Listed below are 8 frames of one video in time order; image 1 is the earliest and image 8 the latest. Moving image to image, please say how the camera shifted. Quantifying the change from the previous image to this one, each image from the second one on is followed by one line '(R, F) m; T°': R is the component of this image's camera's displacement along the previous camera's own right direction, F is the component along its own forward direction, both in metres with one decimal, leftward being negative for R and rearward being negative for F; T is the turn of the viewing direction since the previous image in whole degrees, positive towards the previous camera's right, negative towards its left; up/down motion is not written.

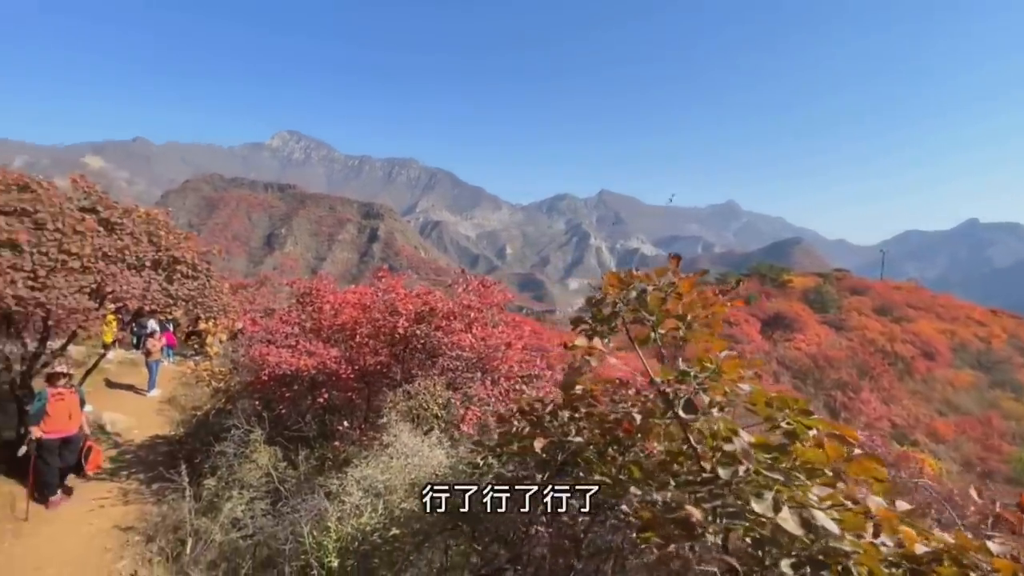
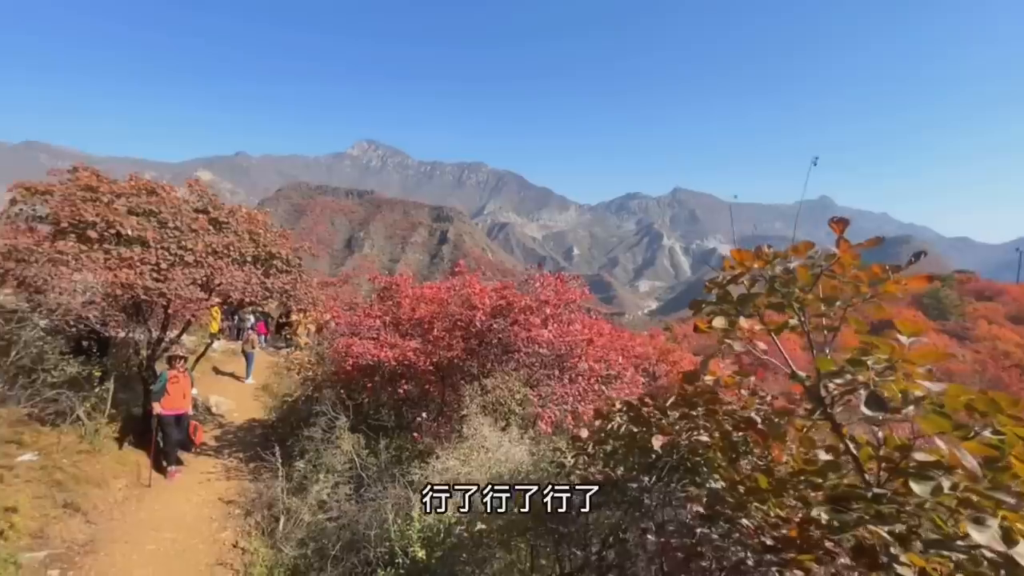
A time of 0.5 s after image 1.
(-0.2, +0.2) m; -8°
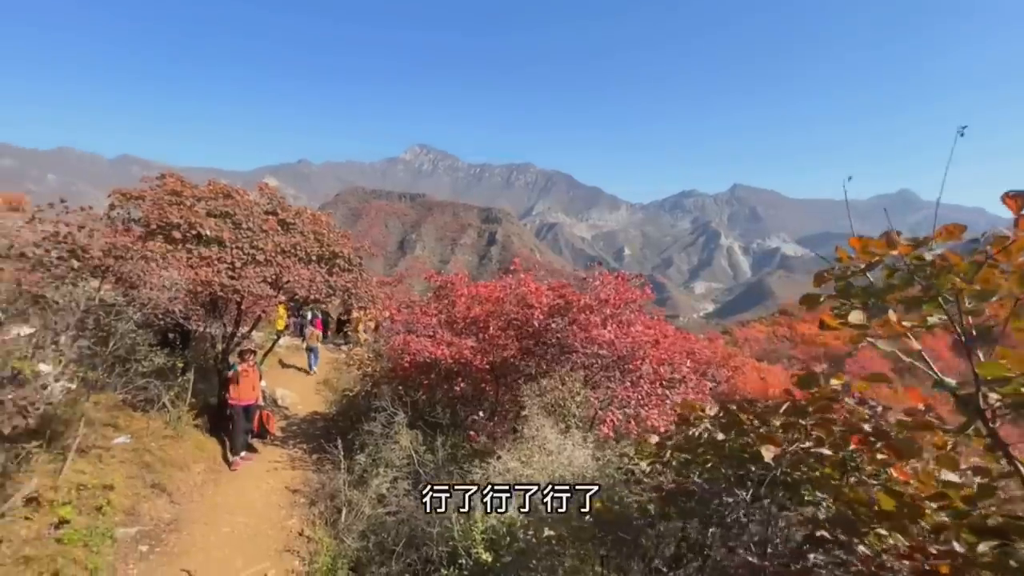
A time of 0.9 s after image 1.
(-0.2, +0.1) m; -6°
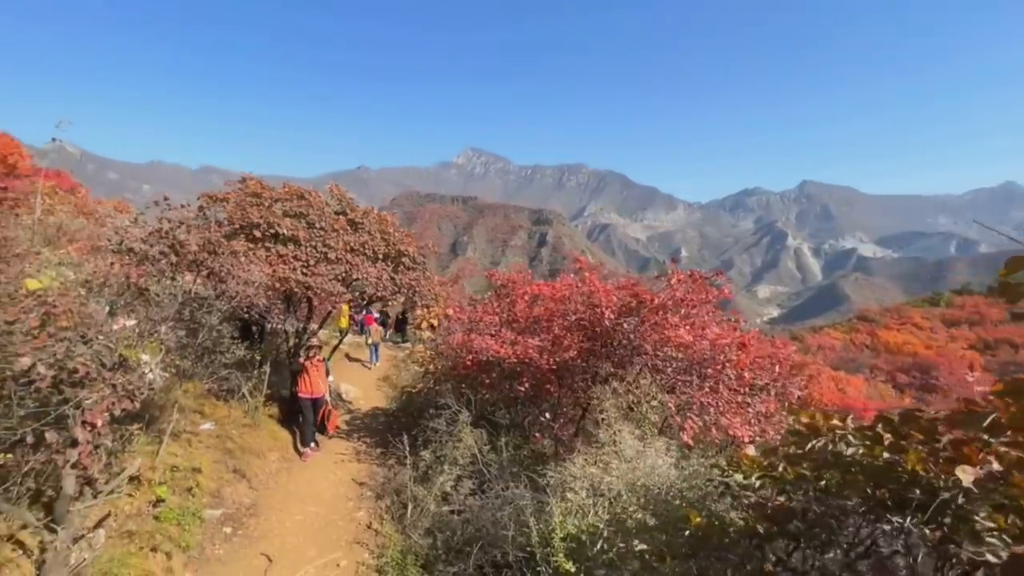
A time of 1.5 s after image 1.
(-0.3, +0.2) m; -6°
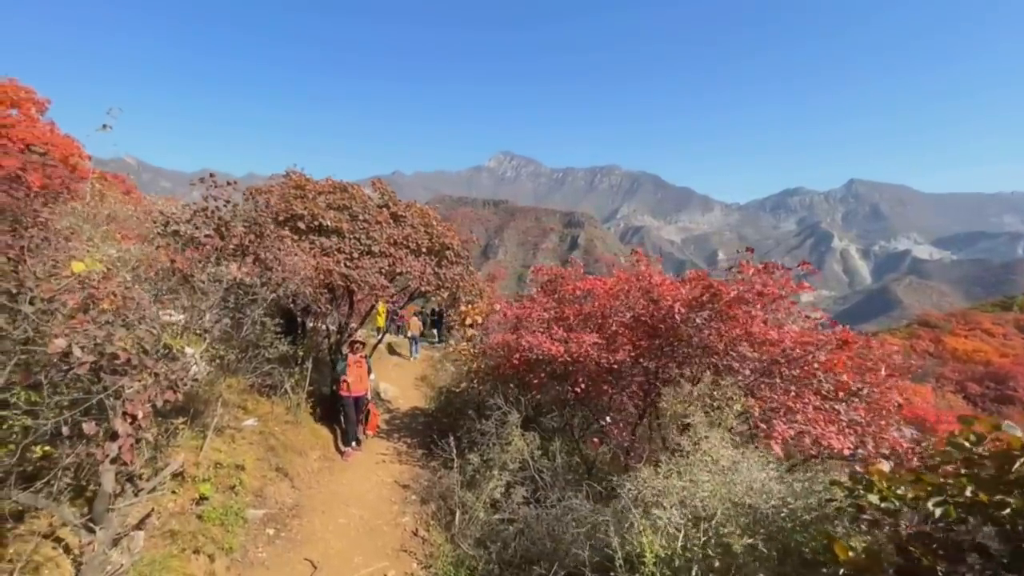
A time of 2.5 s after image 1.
(-0.4, +0.5) m; -4°
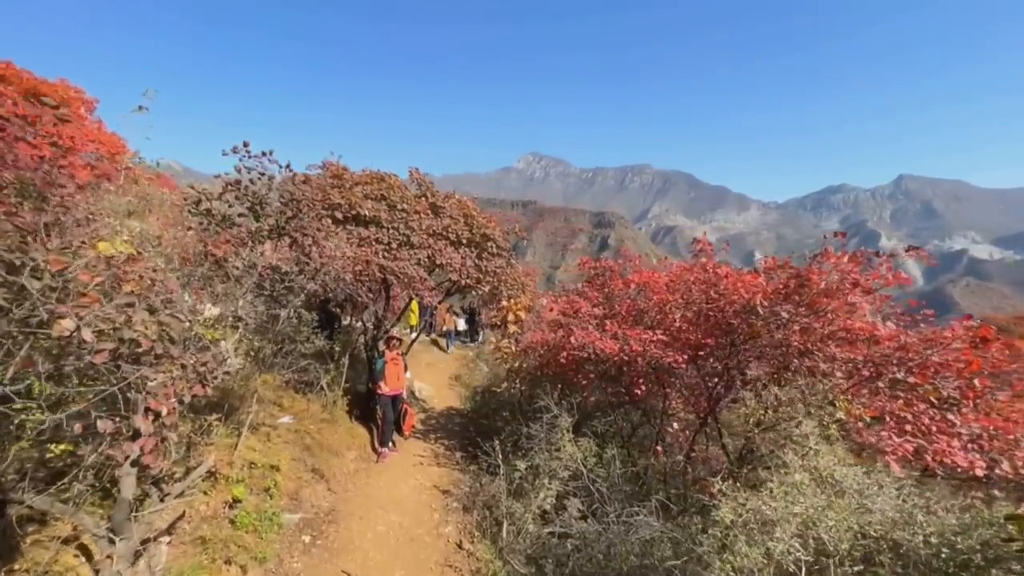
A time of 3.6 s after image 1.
(-0.4, +0.6) m; -4°
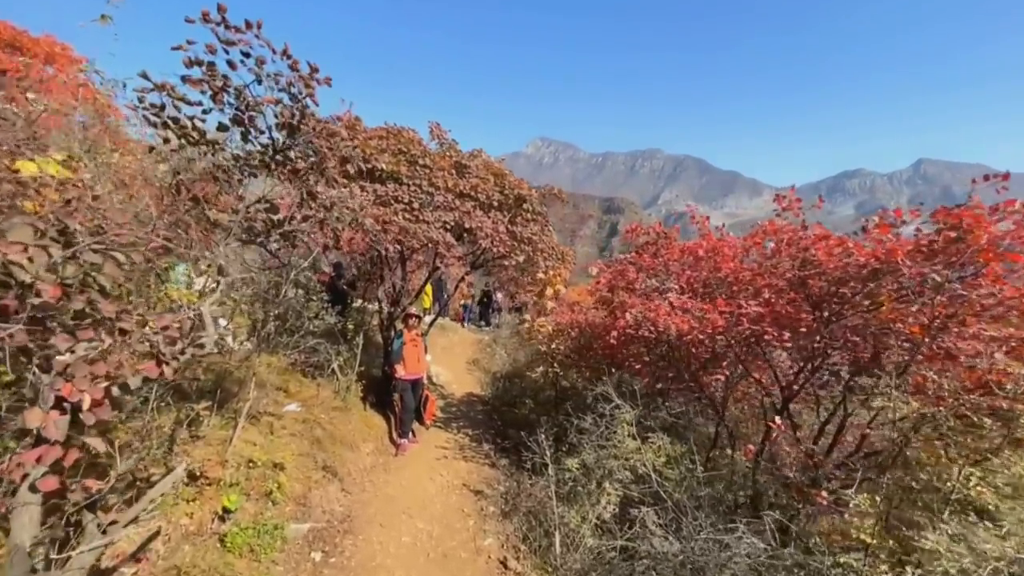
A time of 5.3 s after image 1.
(-0.6, +1.2) m; -1°
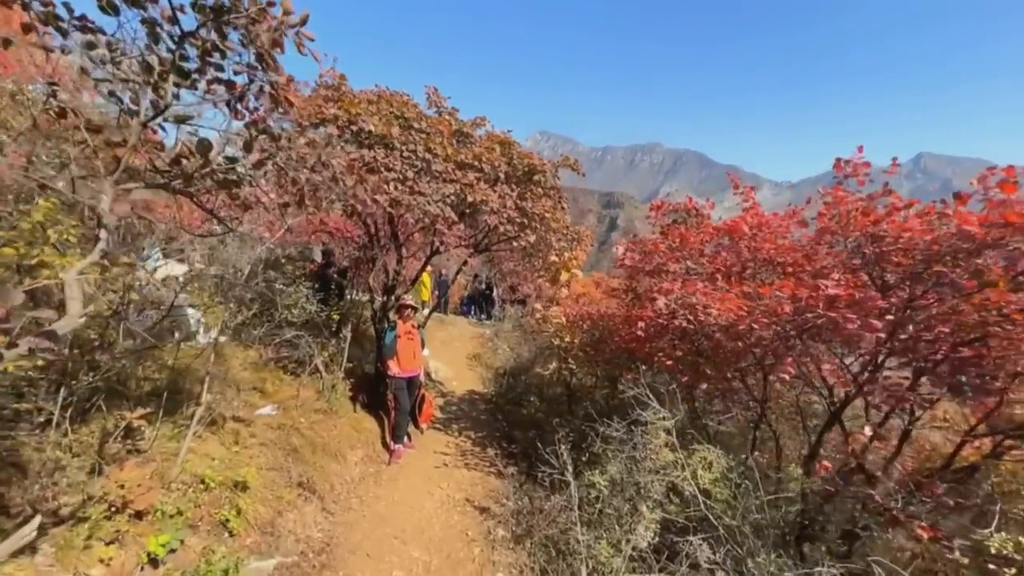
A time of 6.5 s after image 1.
(-0.2, +1.0) m; 0°
